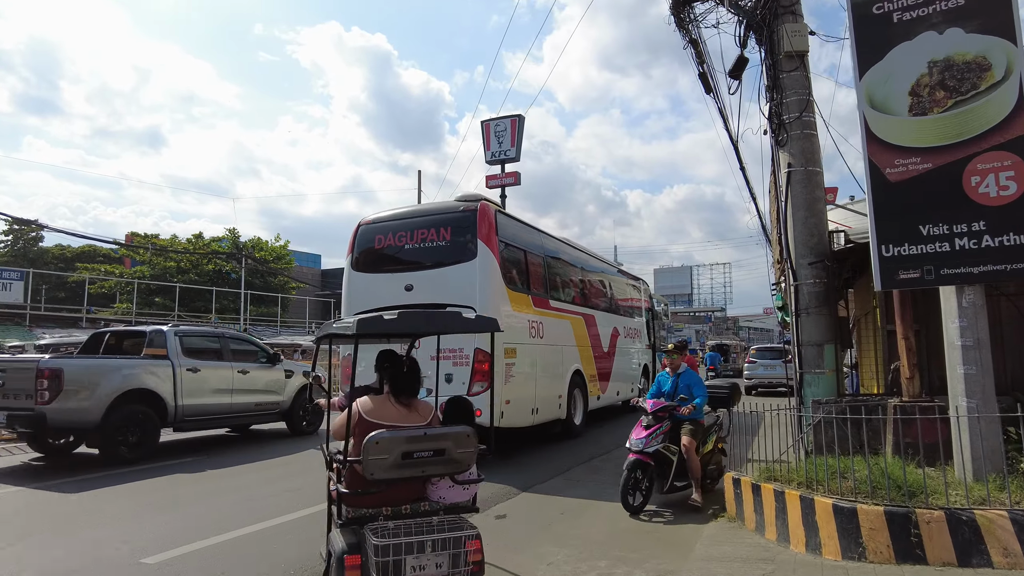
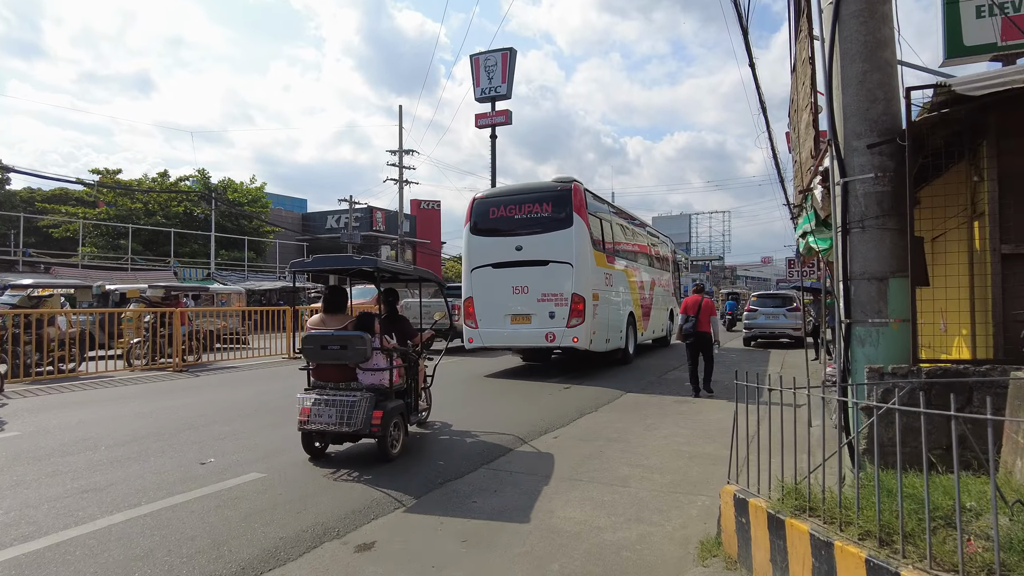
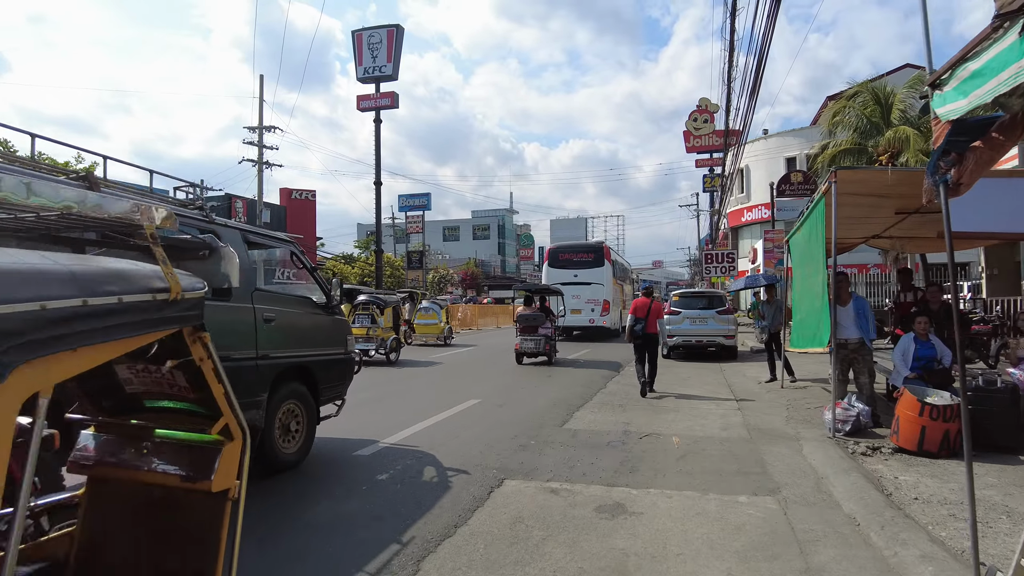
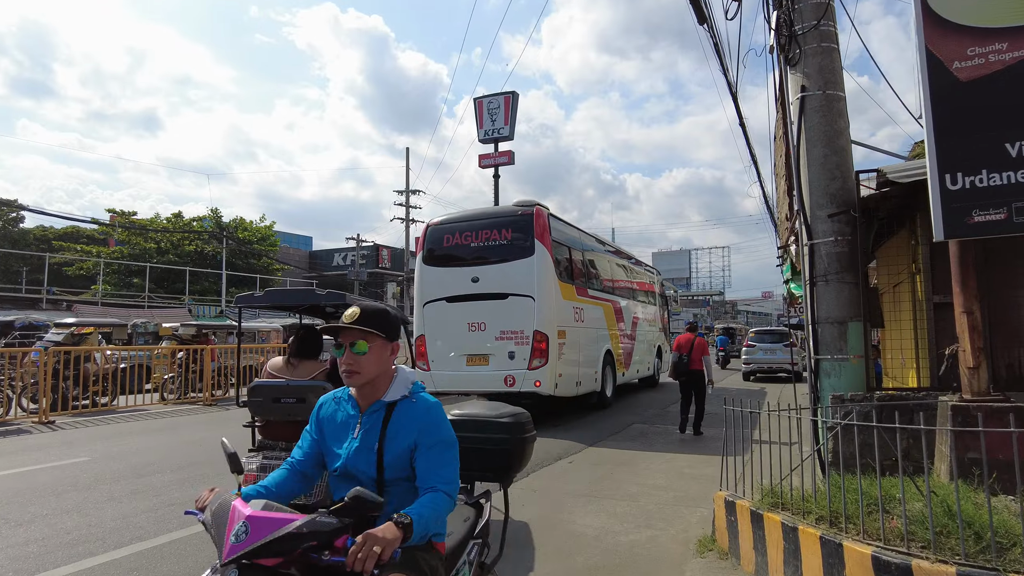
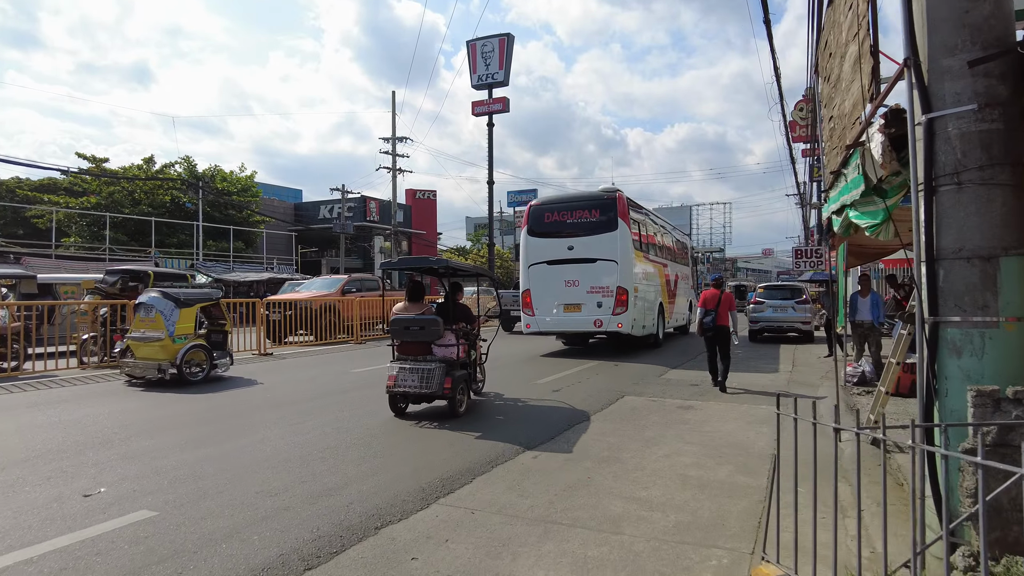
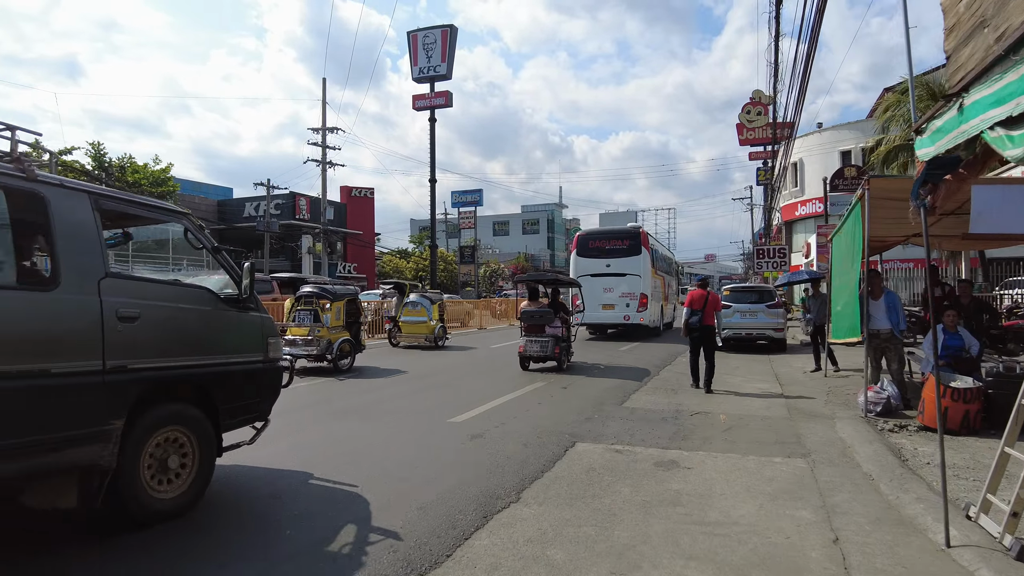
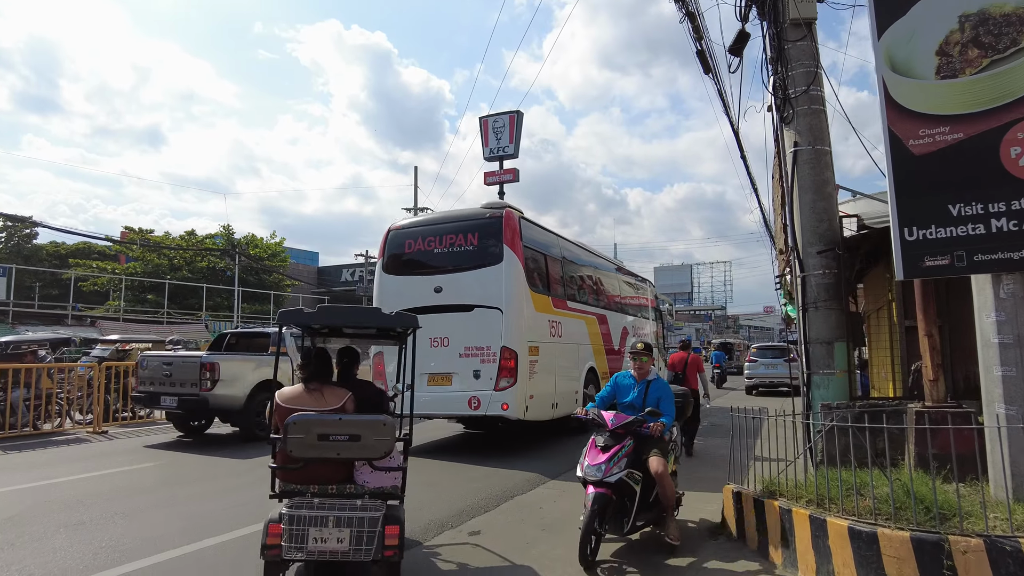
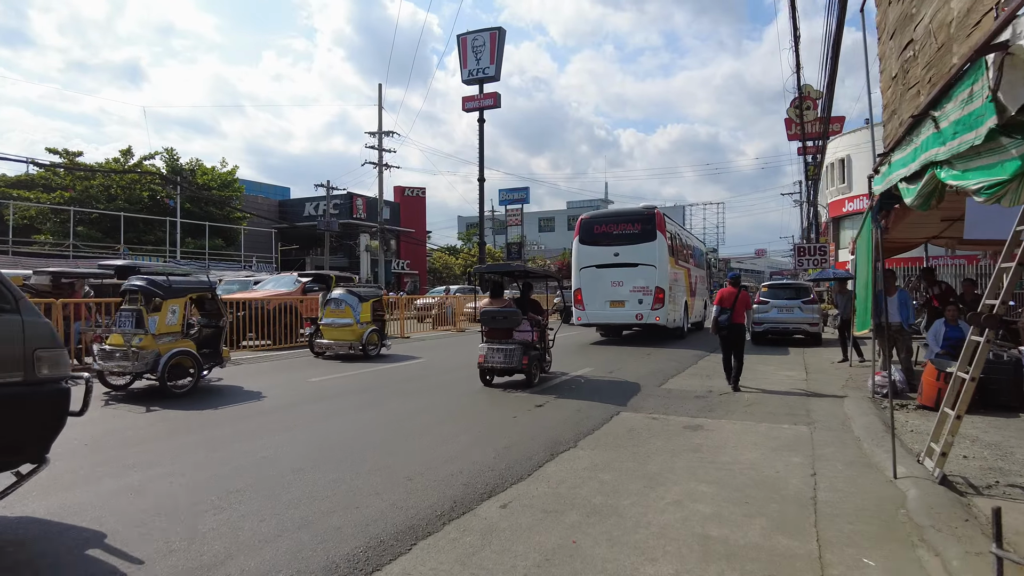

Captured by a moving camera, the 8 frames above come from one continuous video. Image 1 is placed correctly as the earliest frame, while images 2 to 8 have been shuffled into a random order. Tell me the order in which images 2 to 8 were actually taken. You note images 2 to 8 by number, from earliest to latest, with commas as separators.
7, 4, 2, 5, 8, 6, 3
